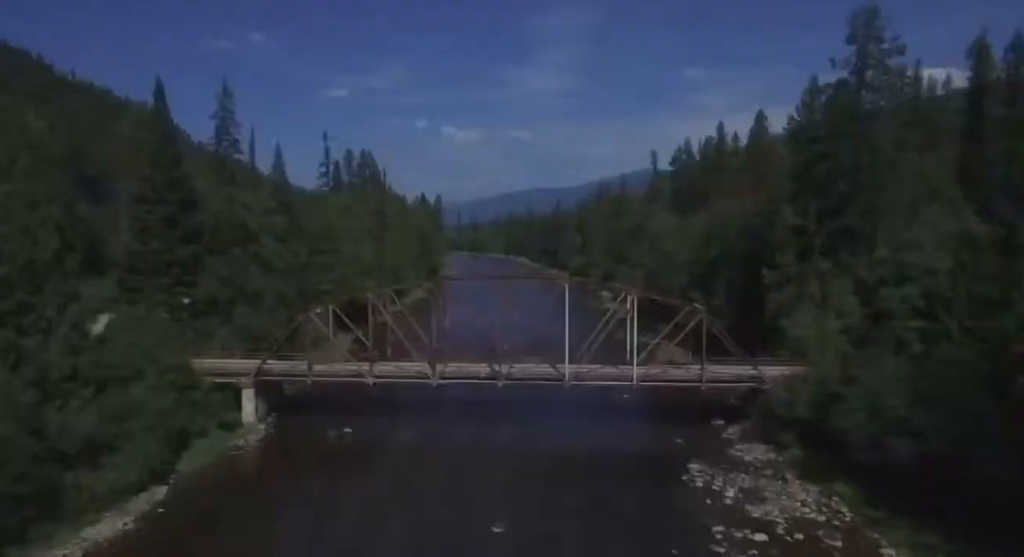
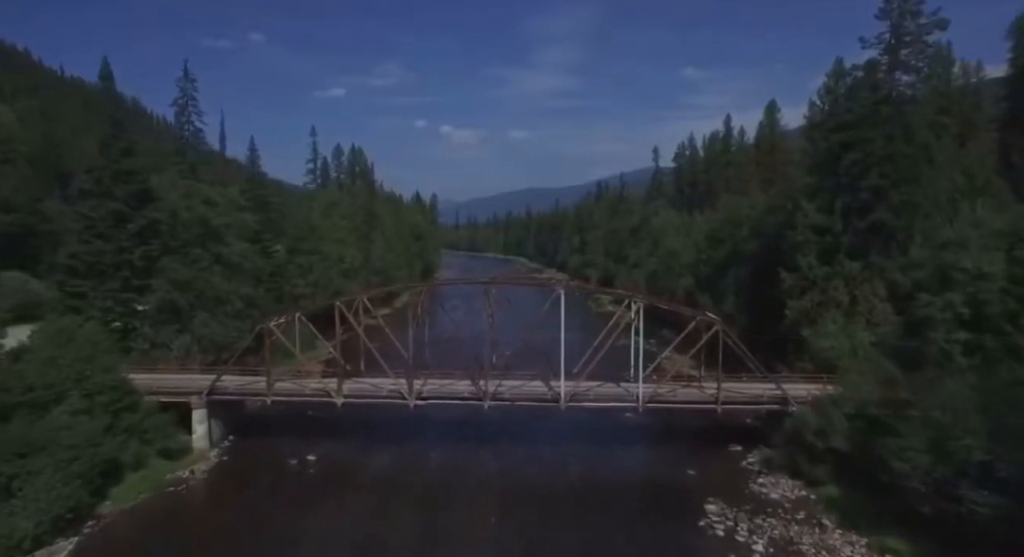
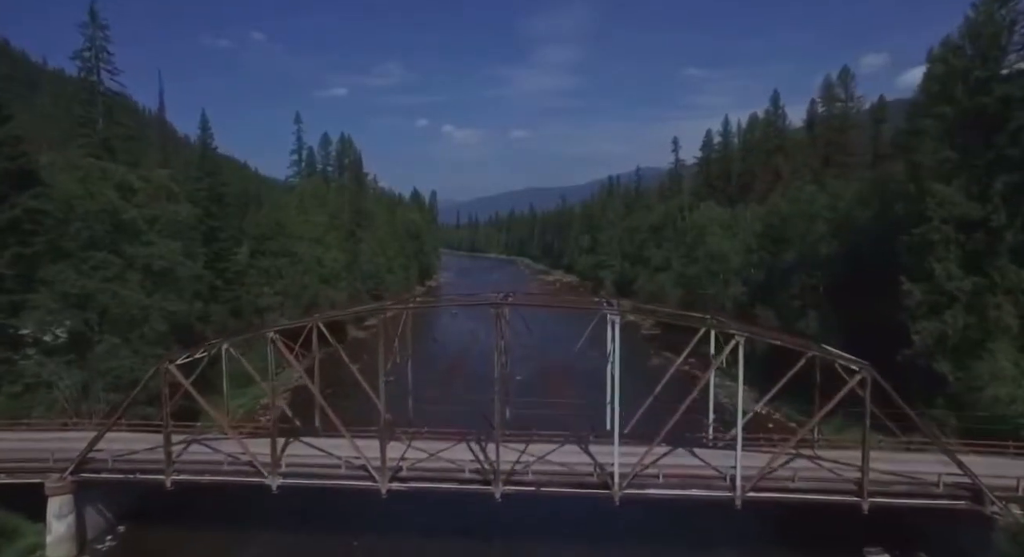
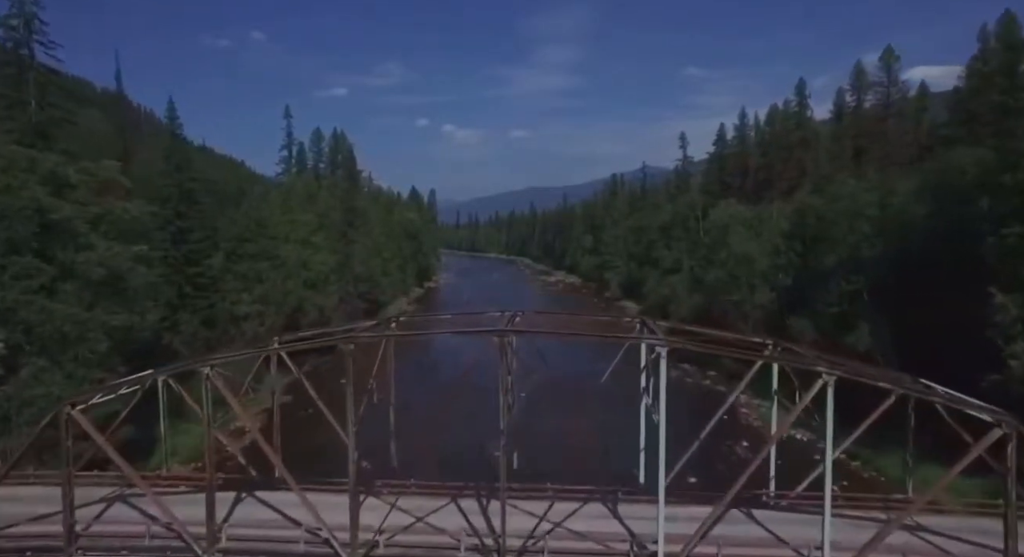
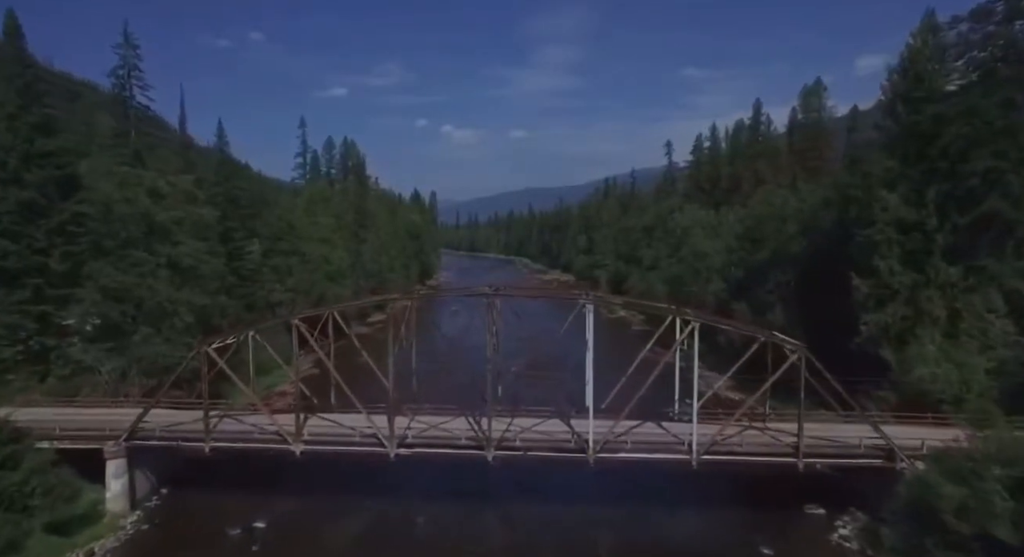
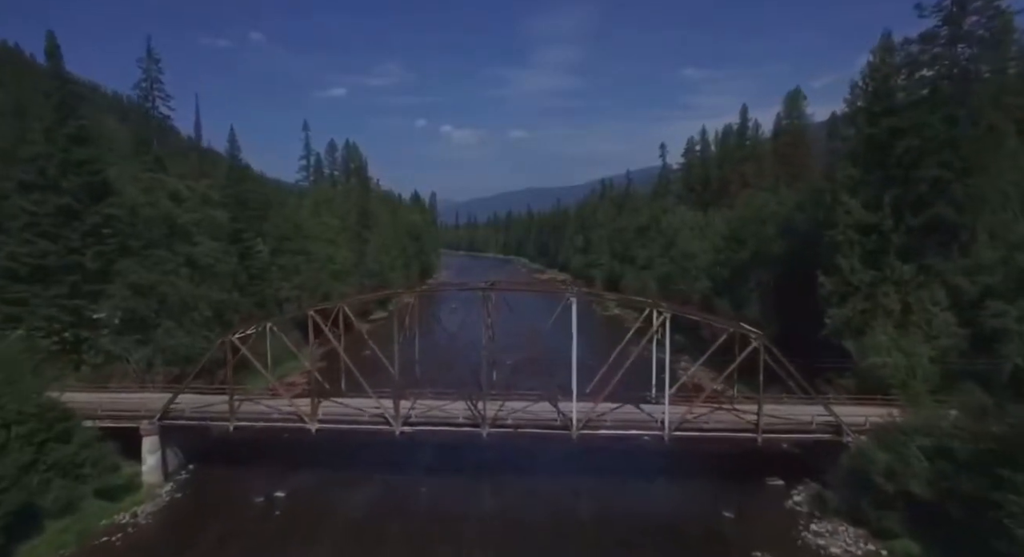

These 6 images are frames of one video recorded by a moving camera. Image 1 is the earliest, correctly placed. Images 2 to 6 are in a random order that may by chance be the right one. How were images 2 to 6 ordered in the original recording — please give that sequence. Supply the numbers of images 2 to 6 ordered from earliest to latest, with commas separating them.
2, 6, 5, 3, 4
